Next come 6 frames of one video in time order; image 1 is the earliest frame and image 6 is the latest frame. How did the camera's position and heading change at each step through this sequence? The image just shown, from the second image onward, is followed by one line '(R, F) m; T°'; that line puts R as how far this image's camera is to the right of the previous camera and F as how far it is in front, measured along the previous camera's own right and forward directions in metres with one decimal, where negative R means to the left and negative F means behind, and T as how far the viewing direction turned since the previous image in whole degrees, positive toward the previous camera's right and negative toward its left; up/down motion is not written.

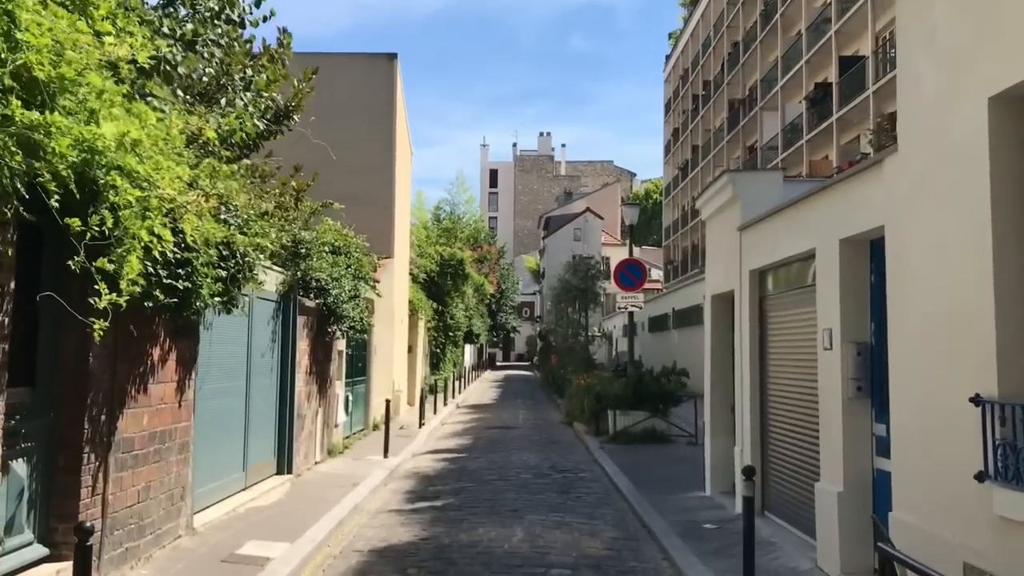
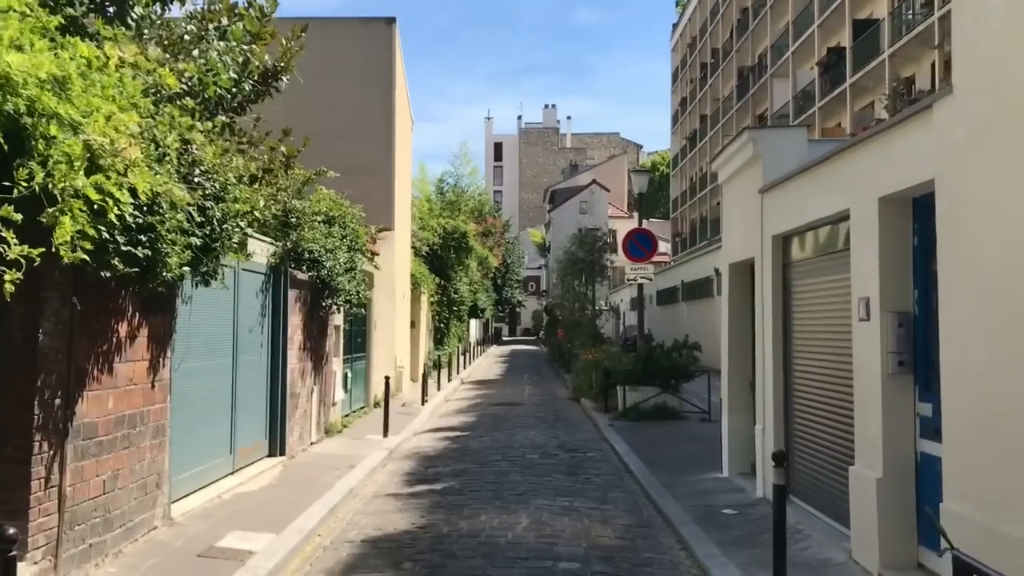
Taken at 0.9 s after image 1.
(0.0, +0.7) m; 0°
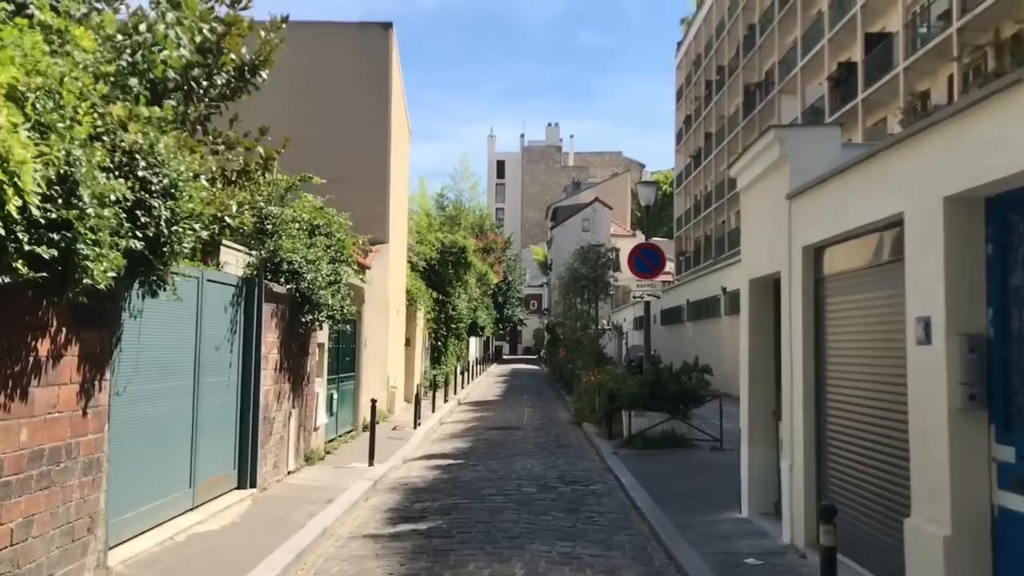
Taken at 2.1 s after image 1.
(+0.1, +1.1) m; 0°
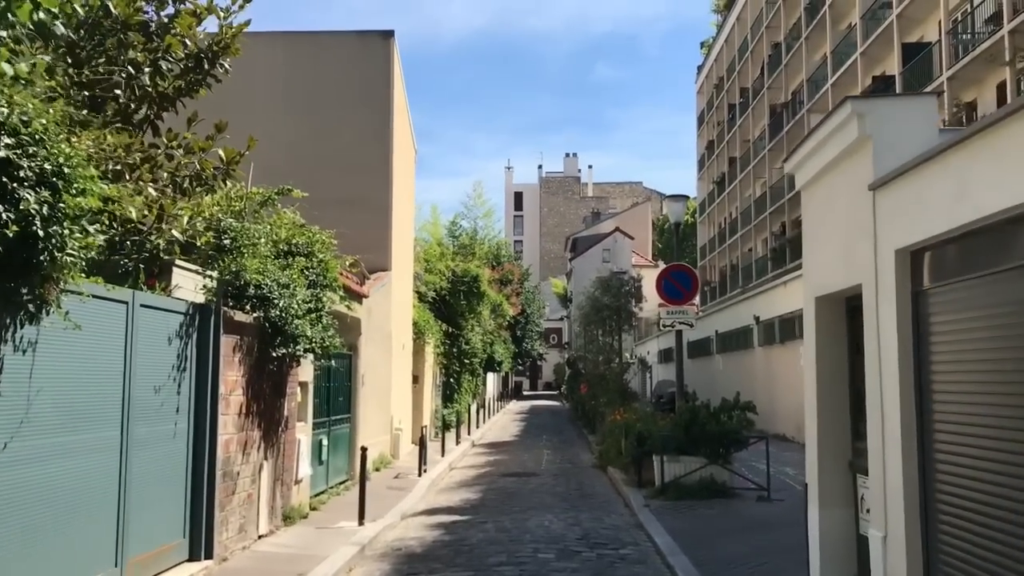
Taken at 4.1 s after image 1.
(+0.1, +1.8) m; -1°
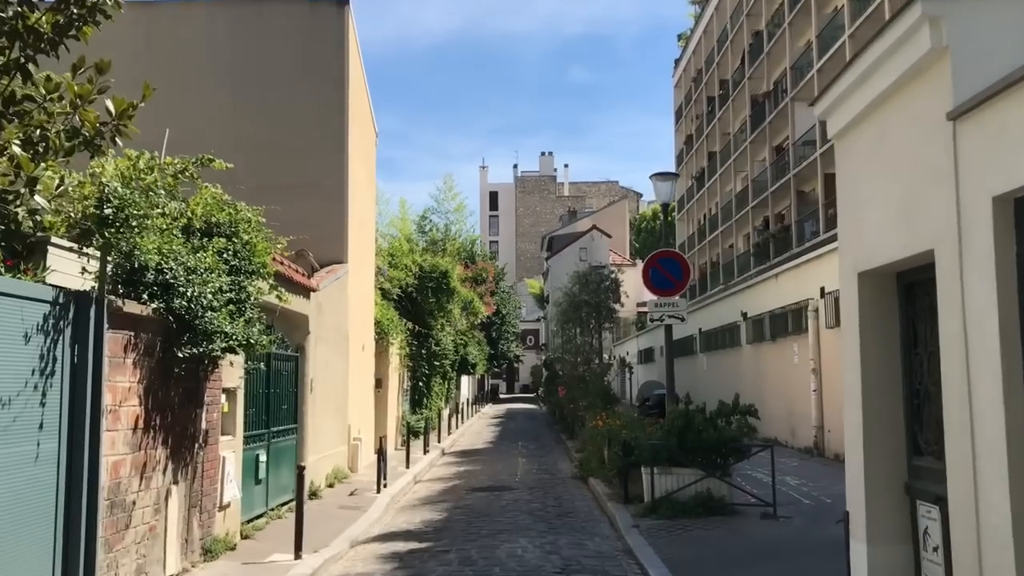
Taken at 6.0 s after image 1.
(+0.1, +1.7) m; +1°
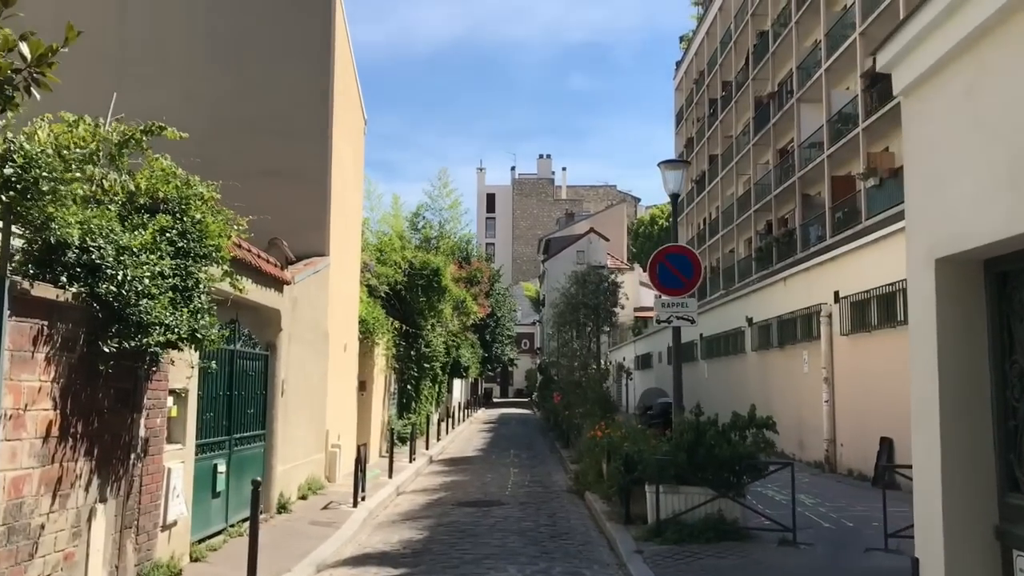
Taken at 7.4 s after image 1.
(0.0, +1.2) m; 0°
